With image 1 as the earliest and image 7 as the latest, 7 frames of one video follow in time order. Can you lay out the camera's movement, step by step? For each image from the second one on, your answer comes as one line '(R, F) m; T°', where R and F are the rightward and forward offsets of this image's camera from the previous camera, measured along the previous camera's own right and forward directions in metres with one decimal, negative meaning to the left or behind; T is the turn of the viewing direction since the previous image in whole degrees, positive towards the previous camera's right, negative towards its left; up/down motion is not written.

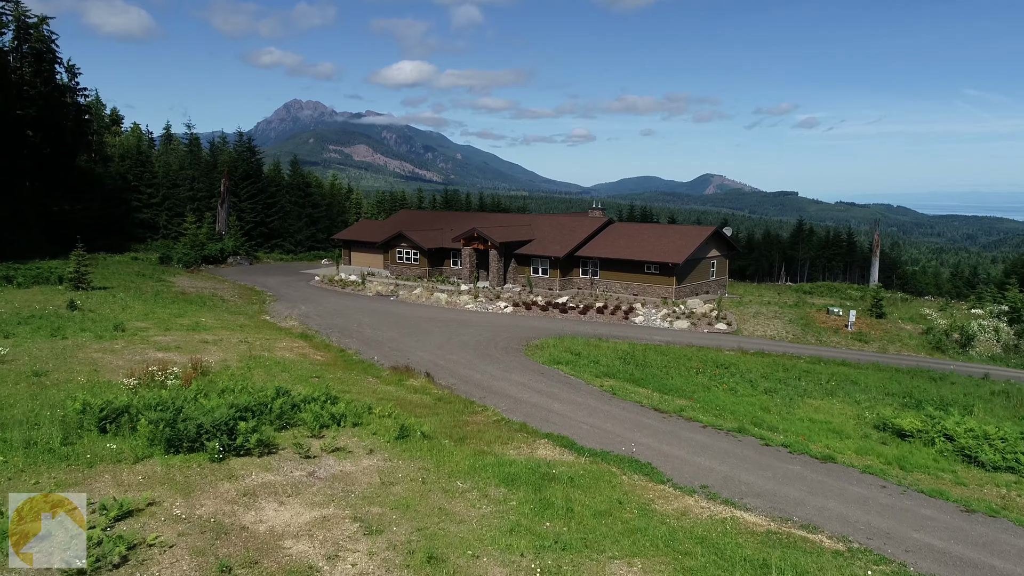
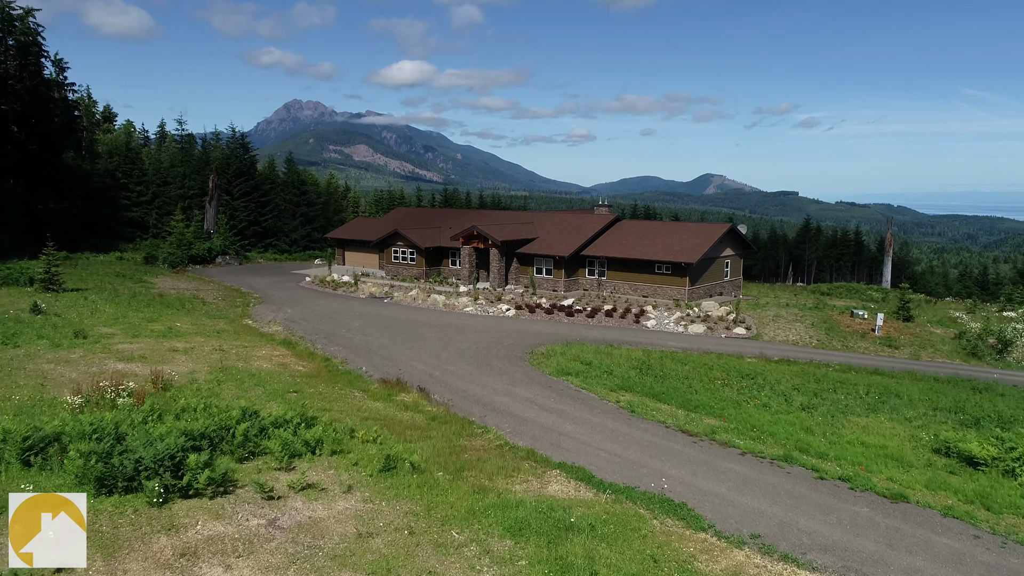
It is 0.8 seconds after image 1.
(-0.1, +2.5) m; 0°
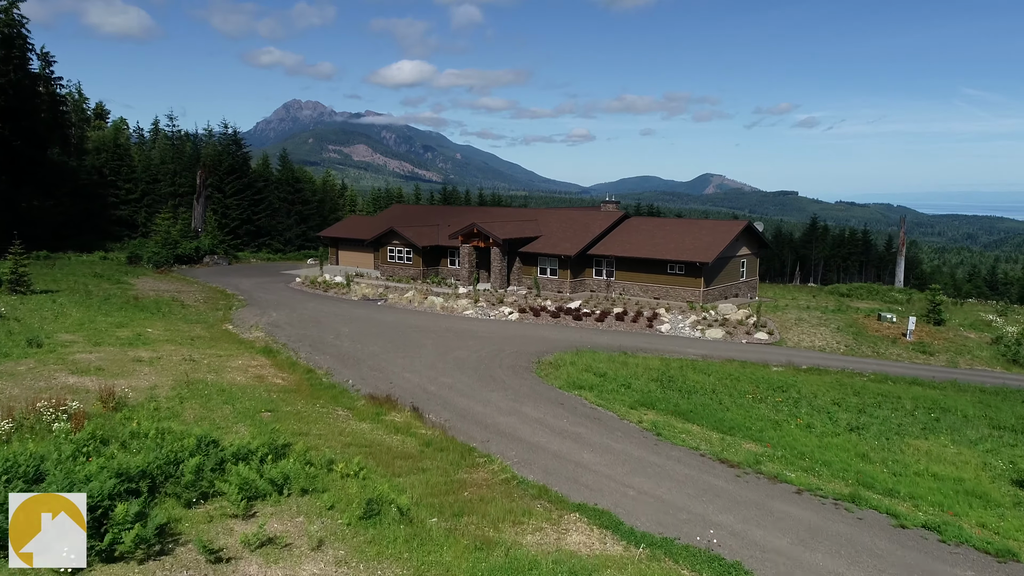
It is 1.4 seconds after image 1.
(-0.1, +2.4) m; 0°
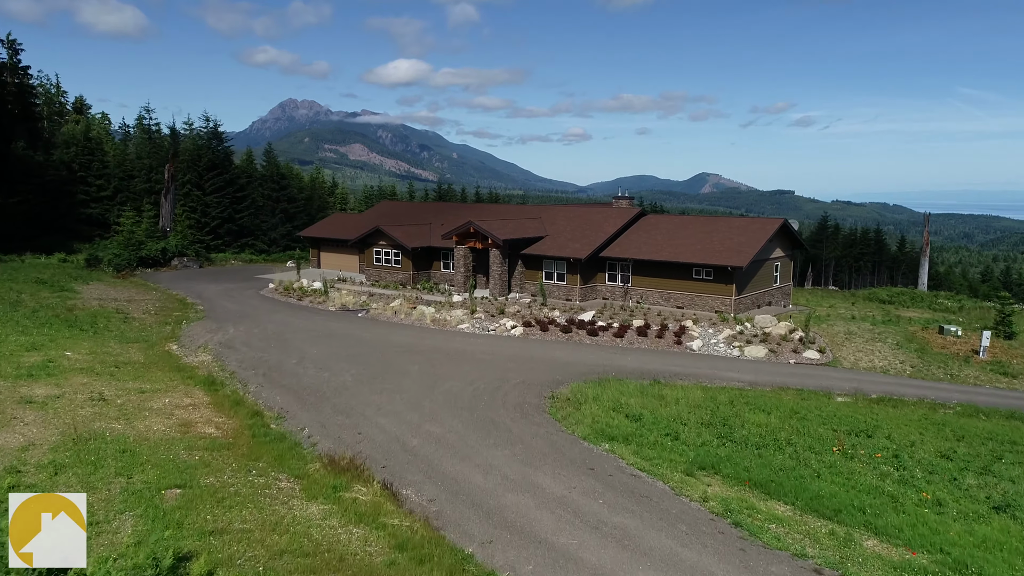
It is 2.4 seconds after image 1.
(-0.2, +4.8) m; 0°
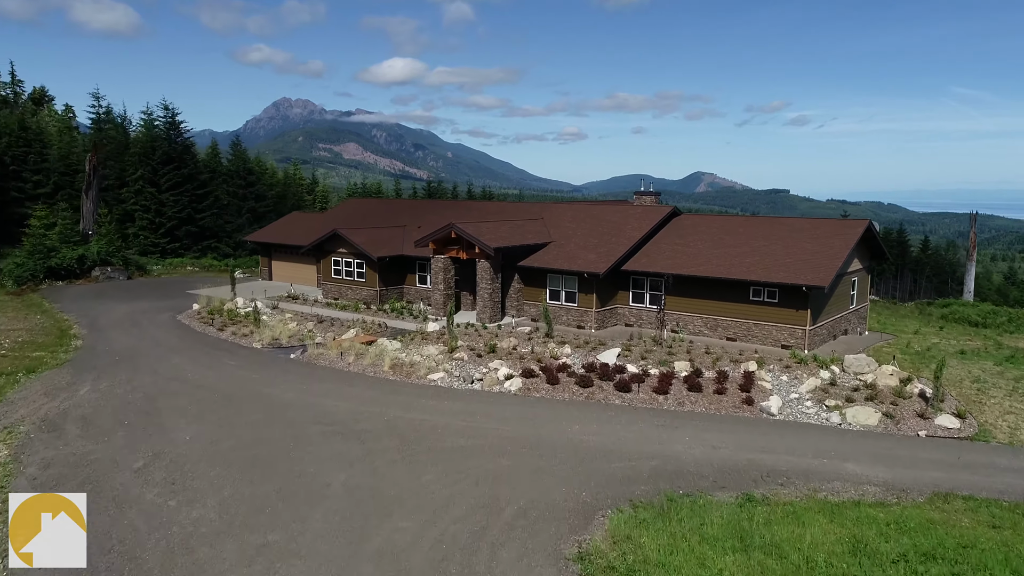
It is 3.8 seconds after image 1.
(0.0, +8.3) m; 0°
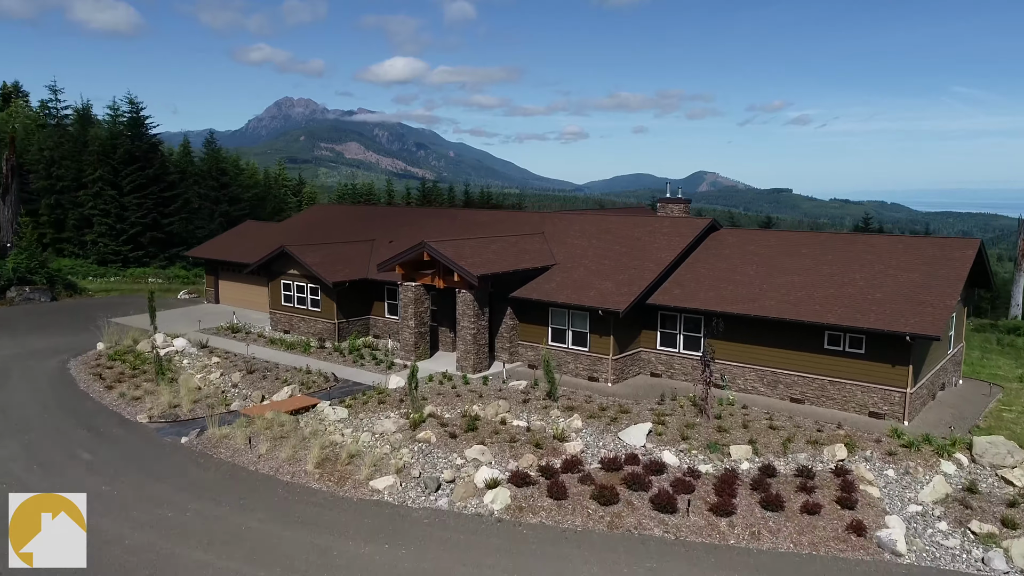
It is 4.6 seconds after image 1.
(+0.3, +6.3) m; 0°
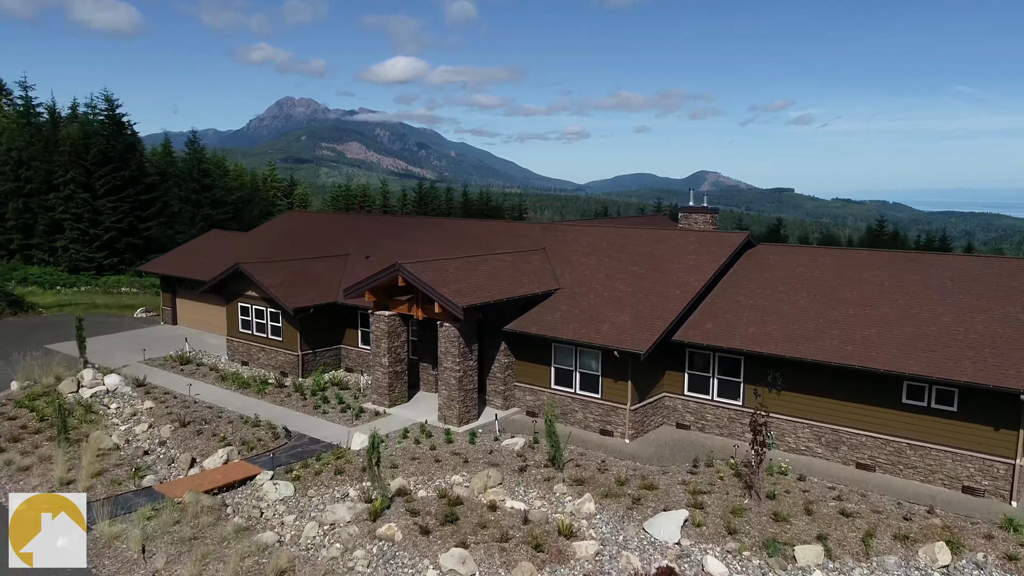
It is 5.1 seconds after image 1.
(+0.1, +3.7) m; 0°
